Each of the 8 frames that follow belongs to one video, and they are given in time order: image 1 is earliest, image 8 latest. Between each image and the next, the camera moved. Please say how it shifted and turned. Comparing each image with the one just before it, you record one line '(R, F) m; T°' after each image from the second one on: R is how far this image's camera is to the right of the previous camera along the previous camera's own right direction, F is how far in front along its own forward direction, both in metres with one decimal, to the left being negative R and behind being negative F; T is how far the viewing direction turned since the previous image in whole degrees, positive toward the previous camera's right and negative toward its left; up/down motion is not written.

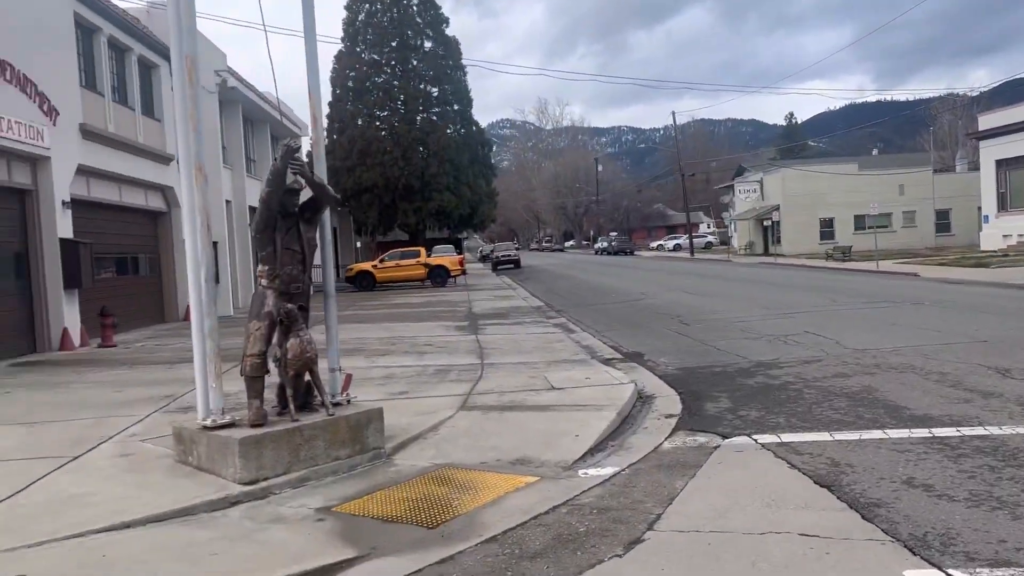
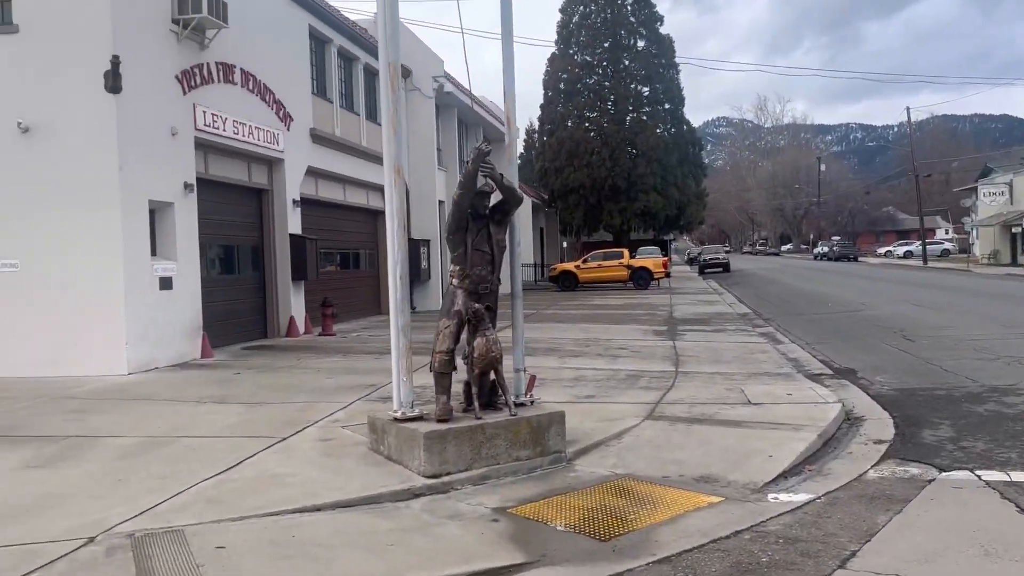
(+0.1, +0.1) m; -14°
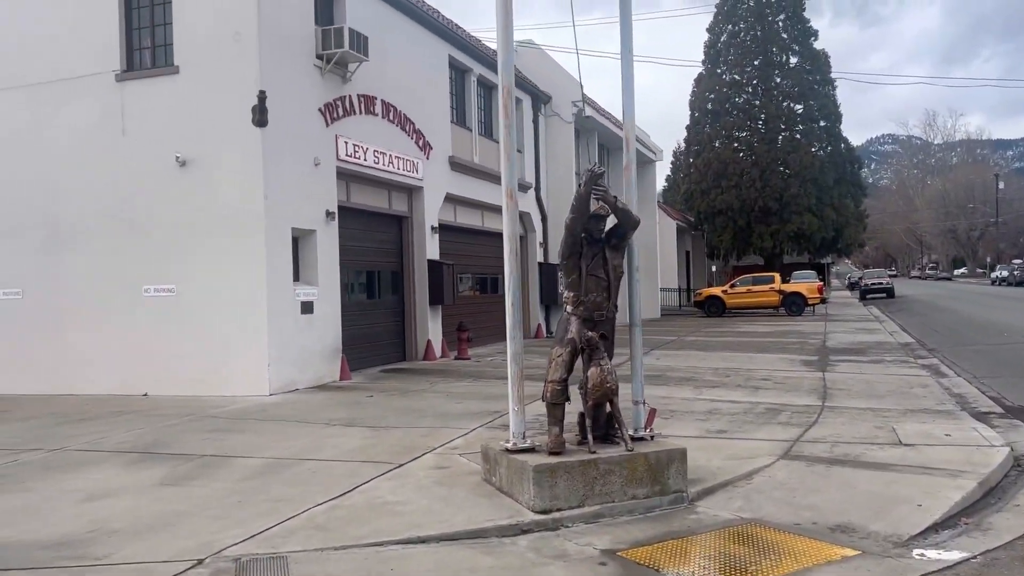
(+0.2, +0.2) m; -10°
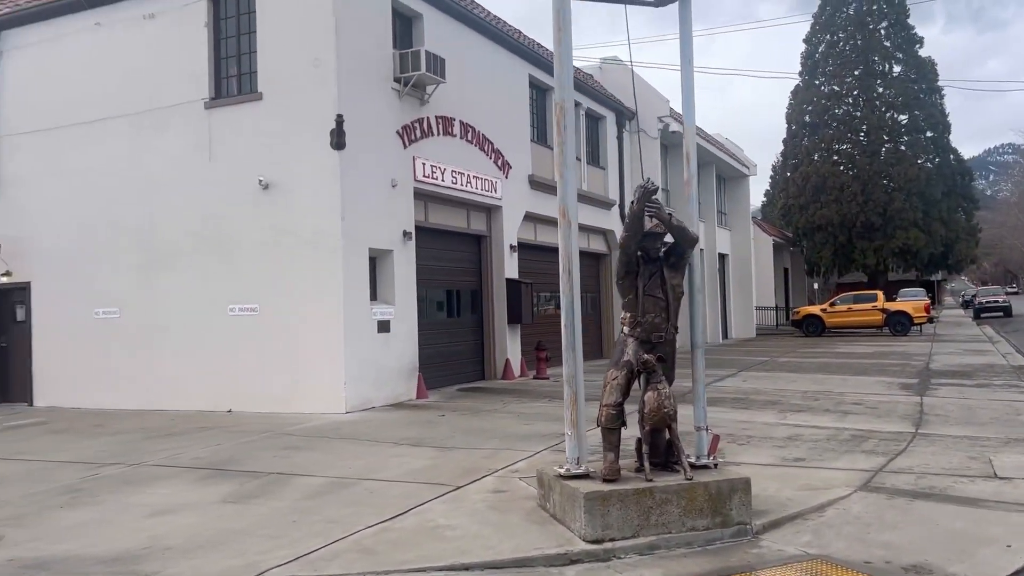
(+0.3, +0.1) m; -6°
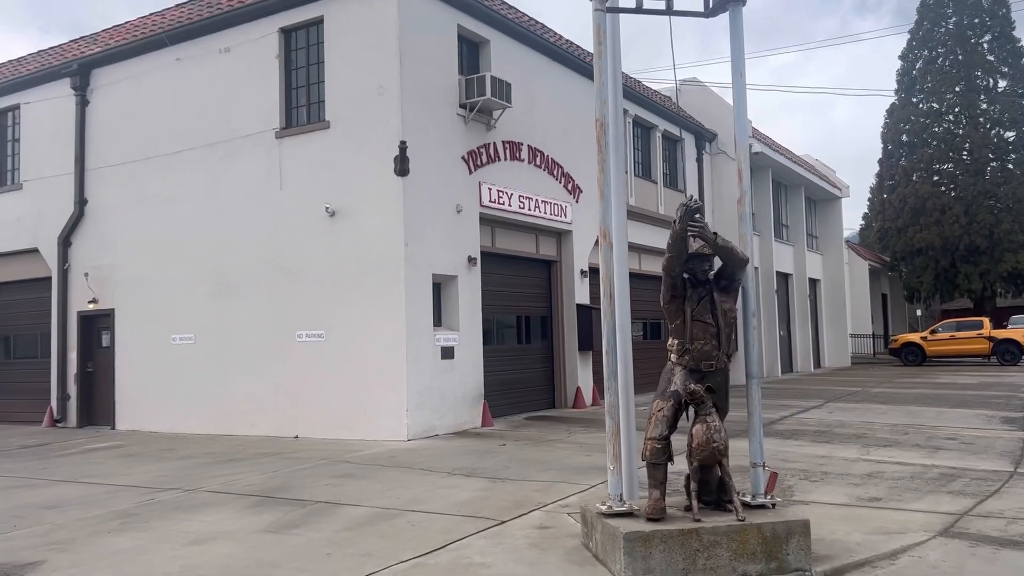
(+0.3, +0.3) m; -6°
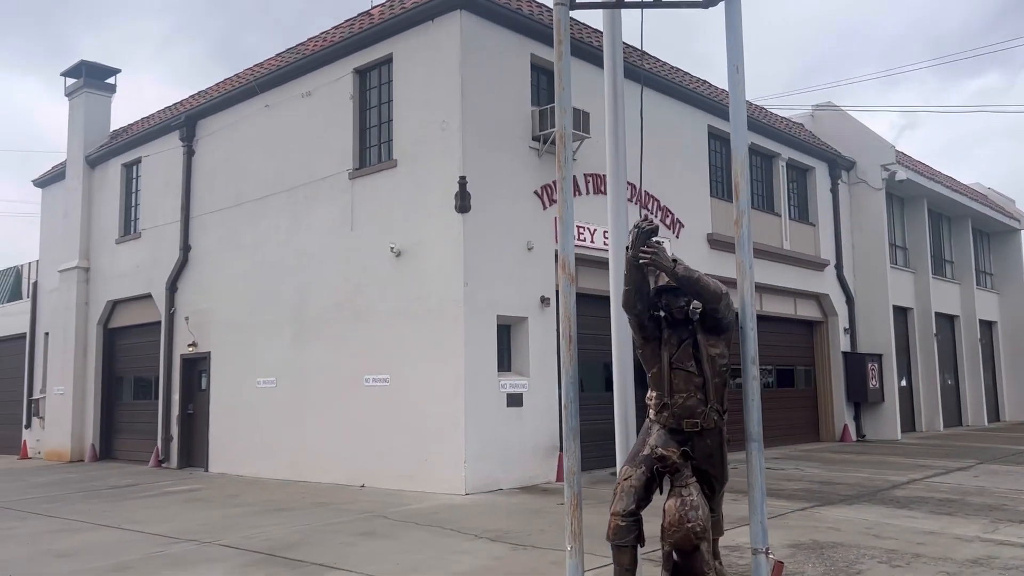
(+1.2, +0.9) m; -11°
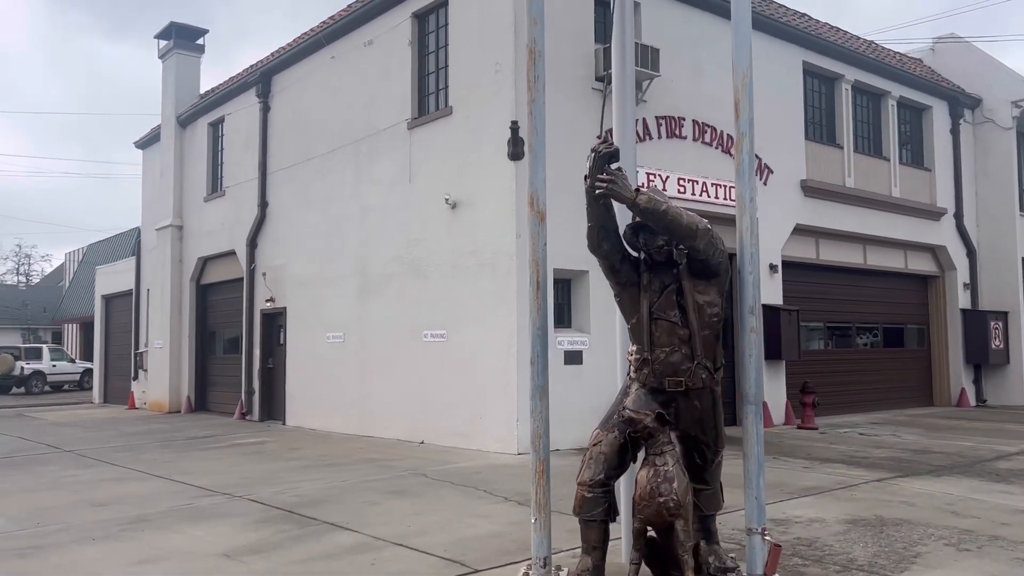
(+0.8, +0.6) m; -8°
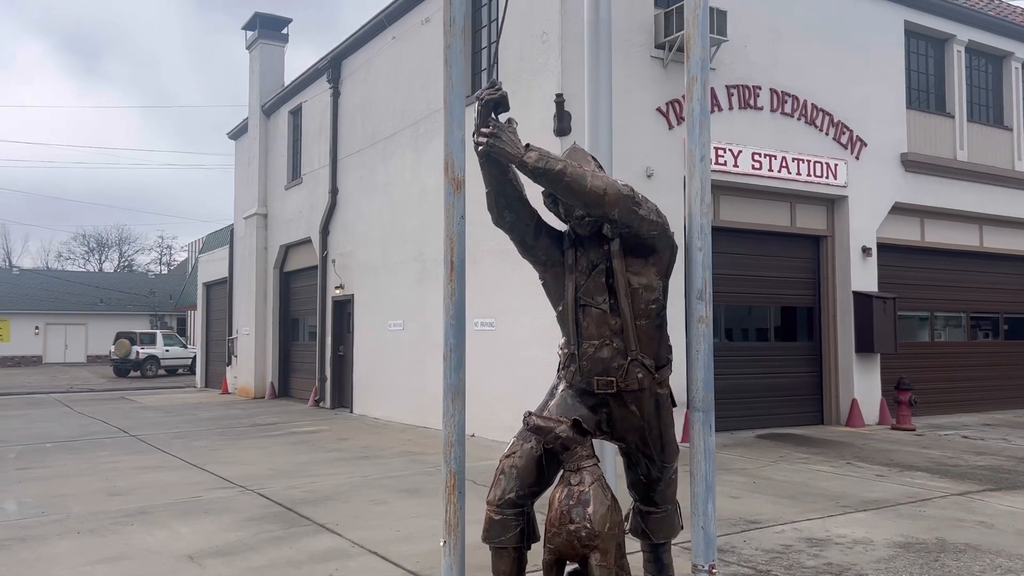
(+0.9, +0.7) m; -8°
